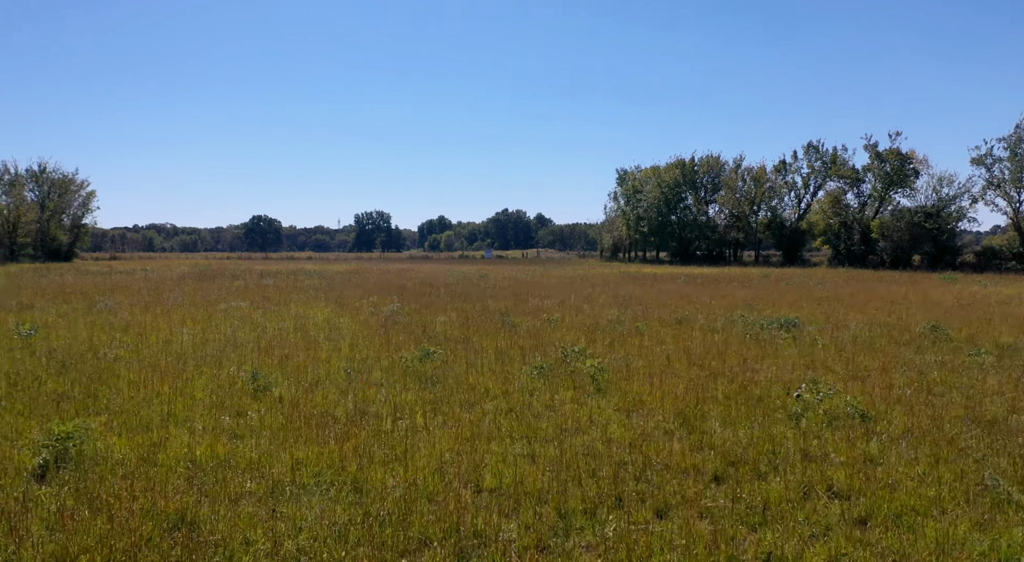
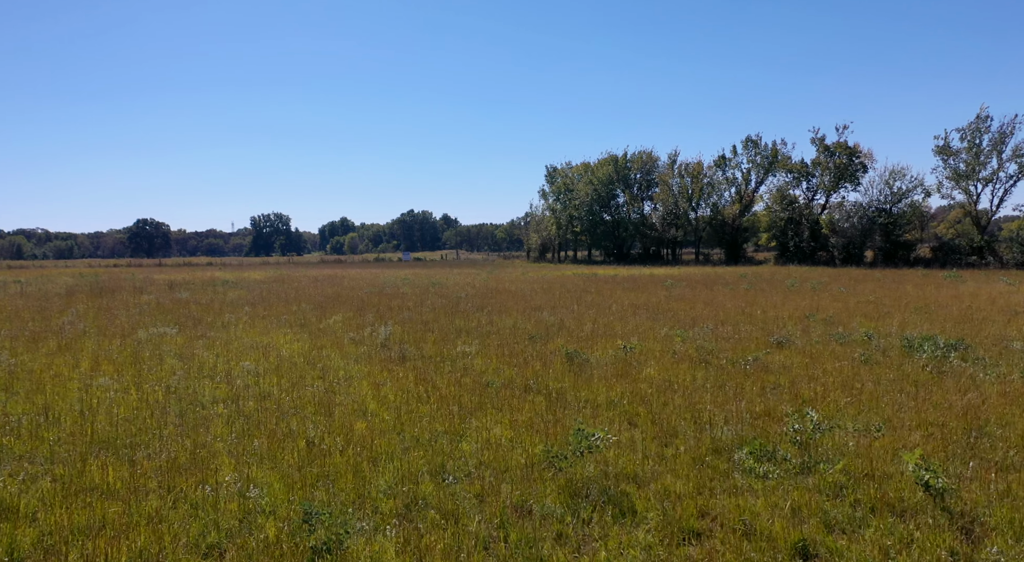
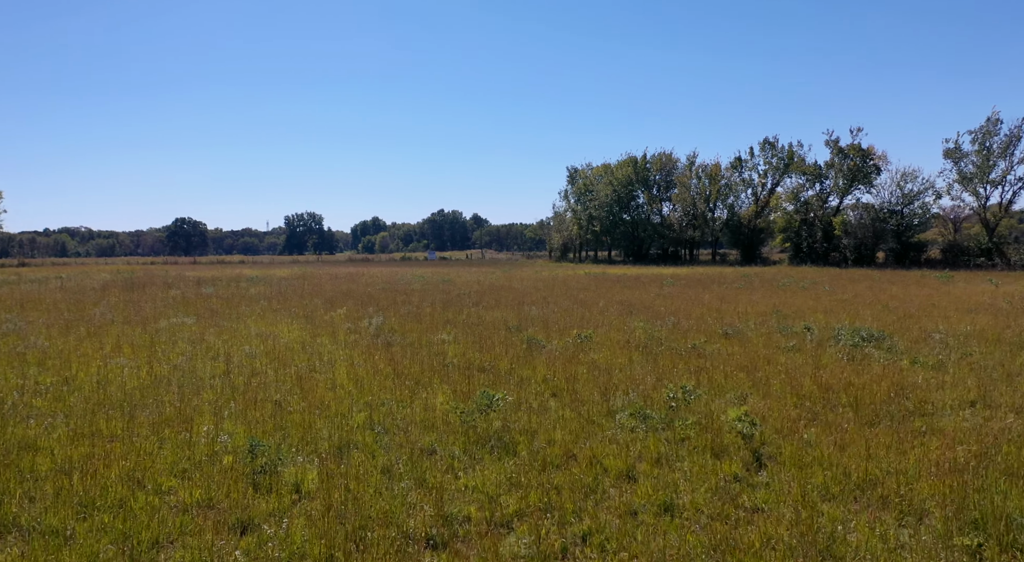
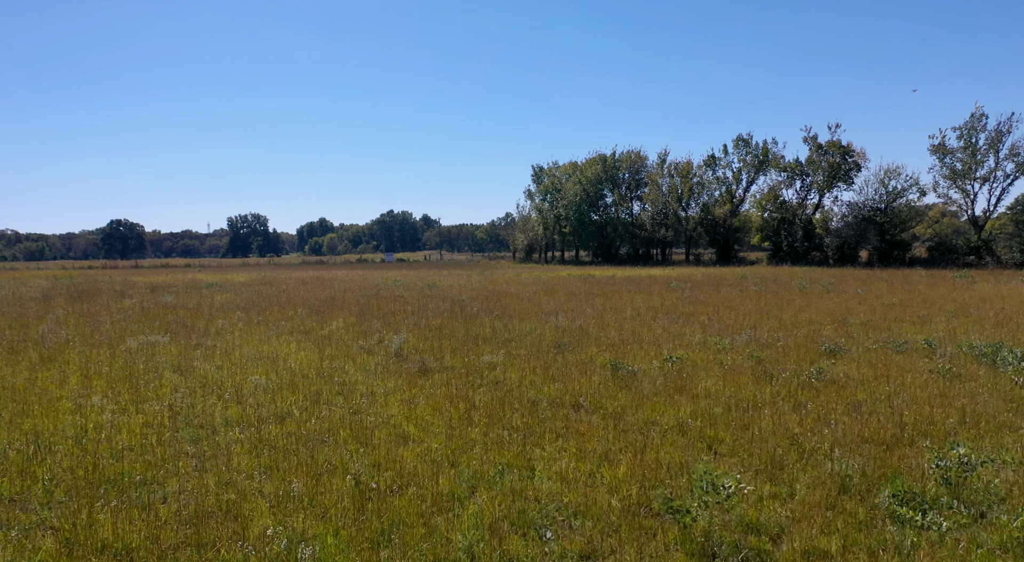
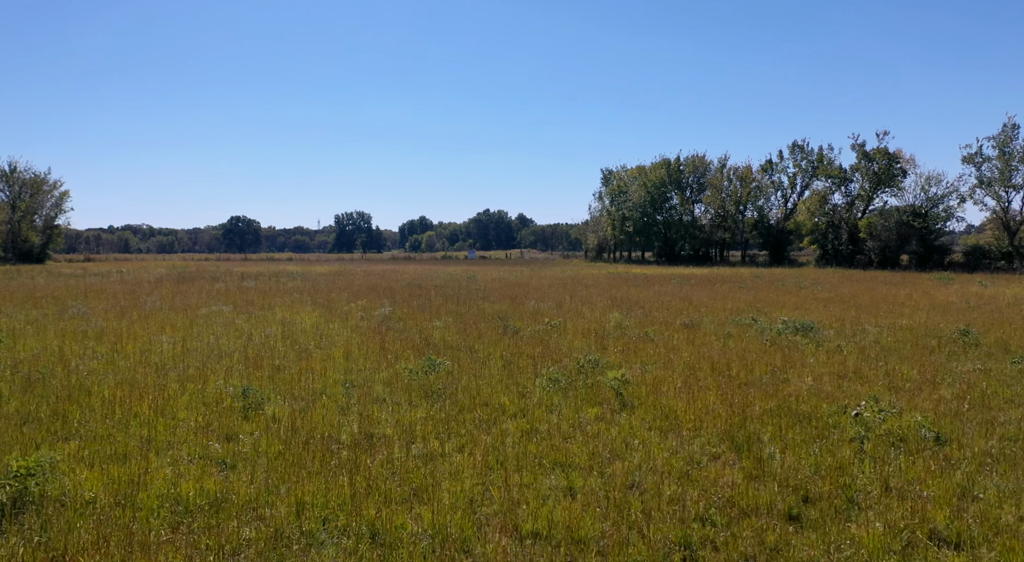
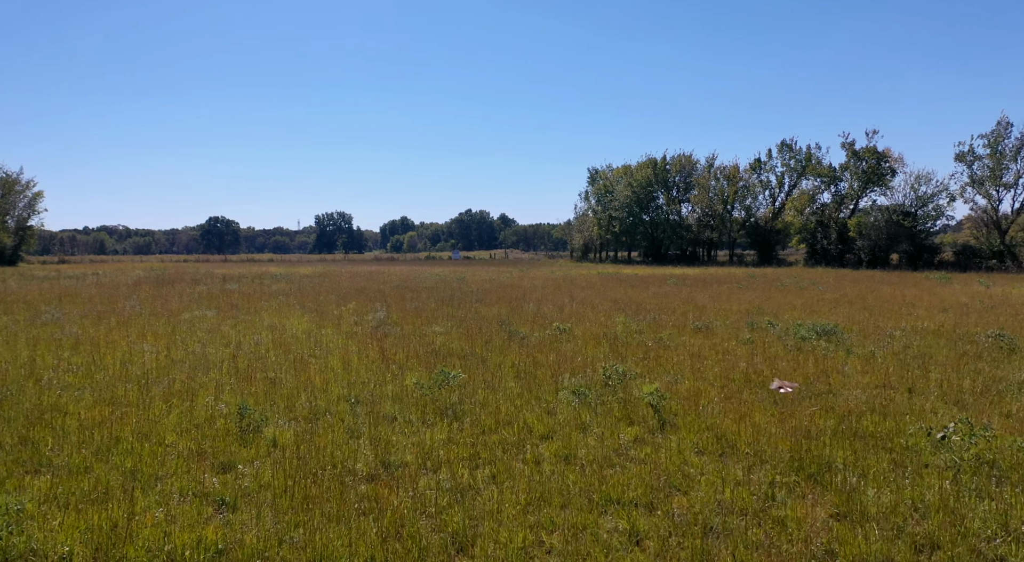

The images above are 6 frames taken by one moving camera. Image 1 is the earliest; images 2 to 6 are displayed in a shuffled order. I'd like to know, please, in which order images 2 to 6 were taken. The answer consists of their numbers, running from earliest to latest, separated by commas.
5, 6, 3, 2, 4
